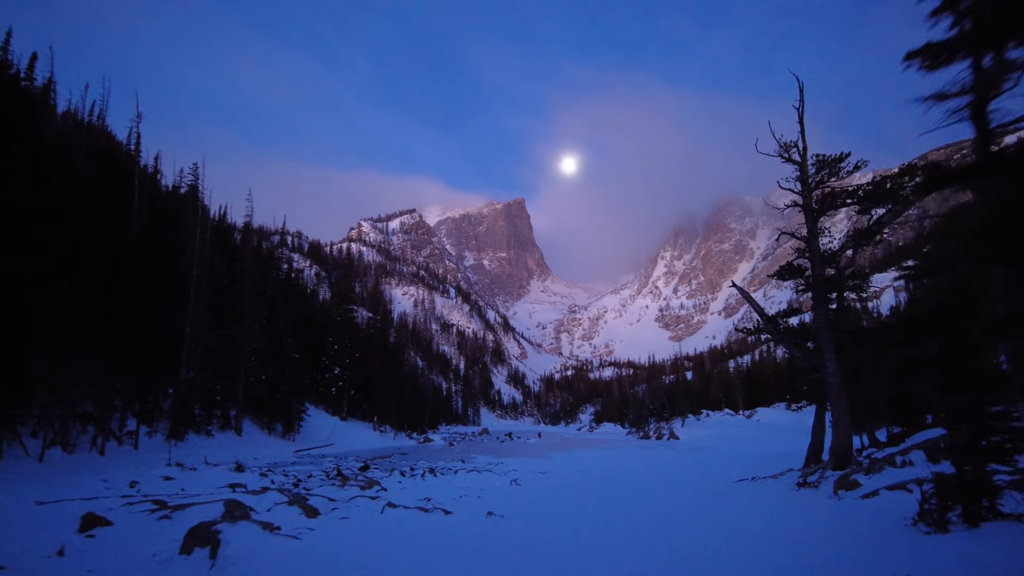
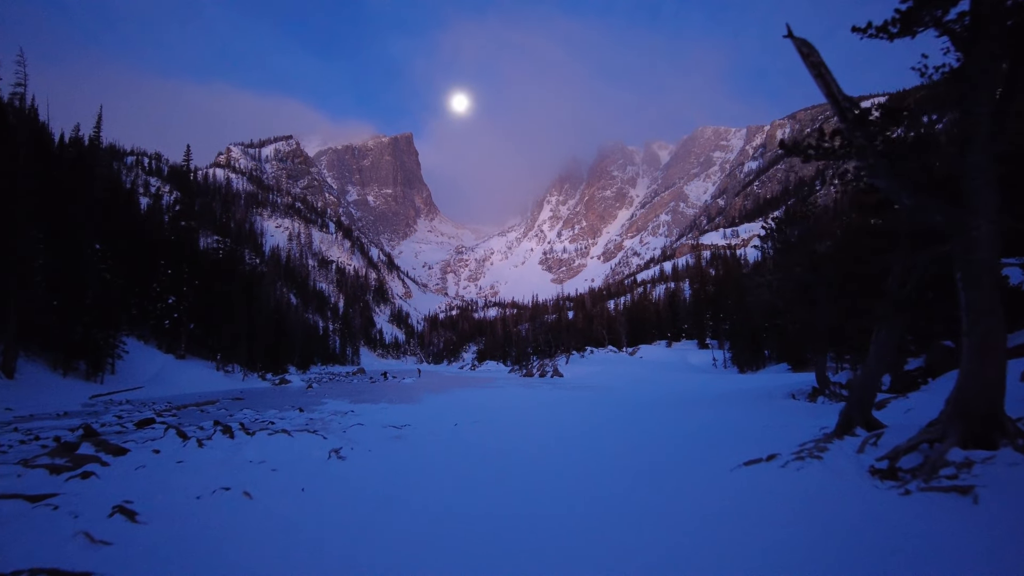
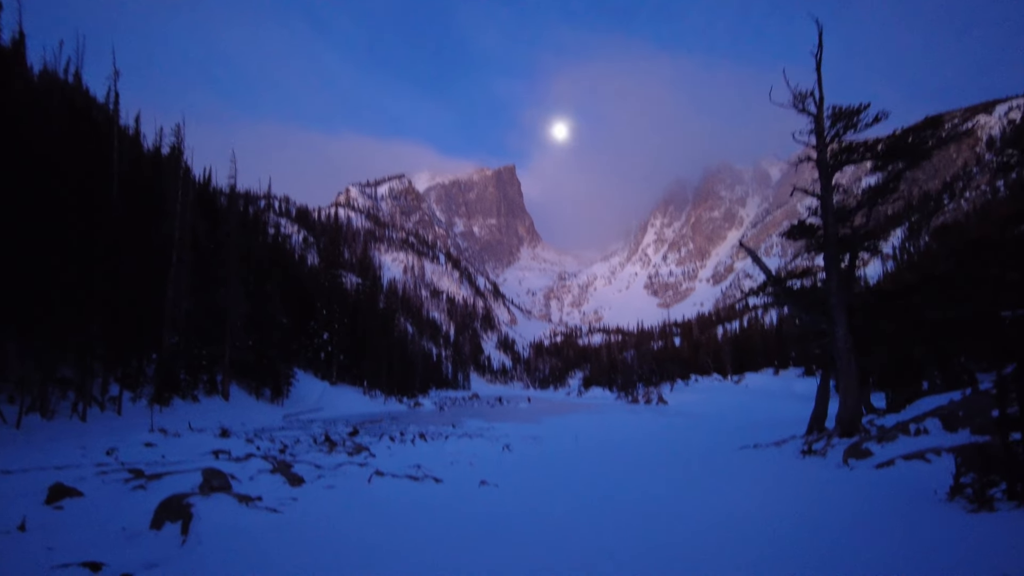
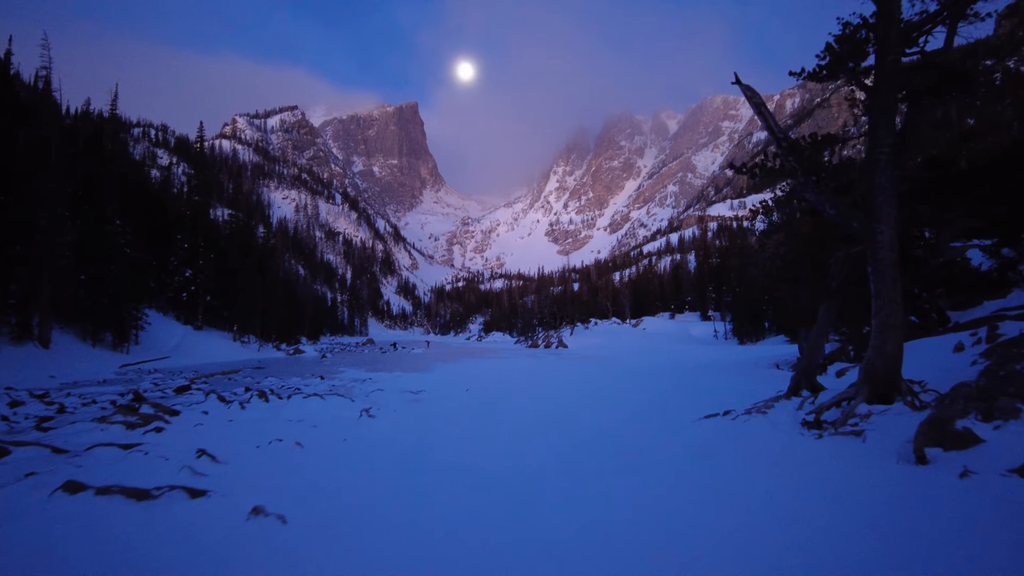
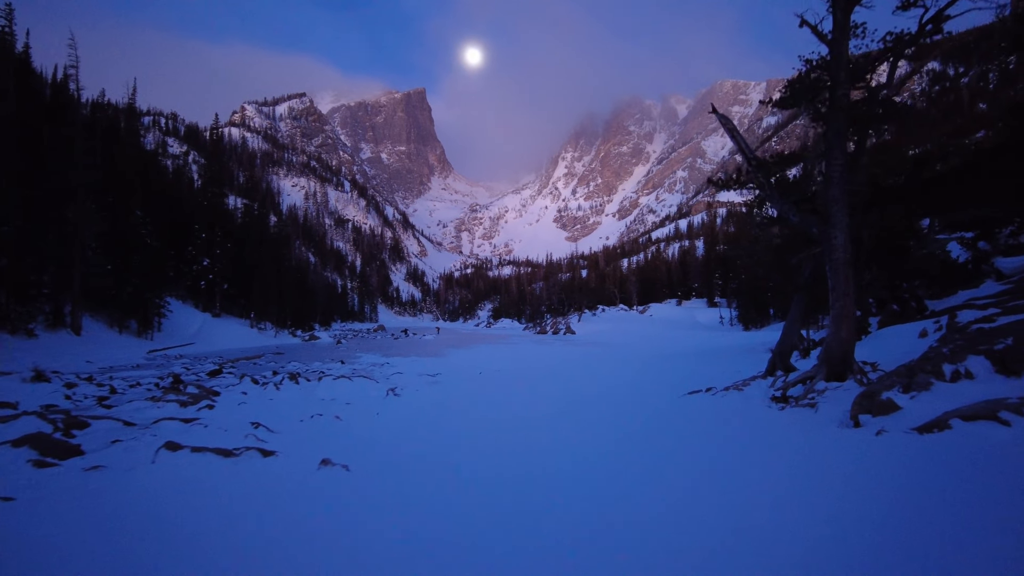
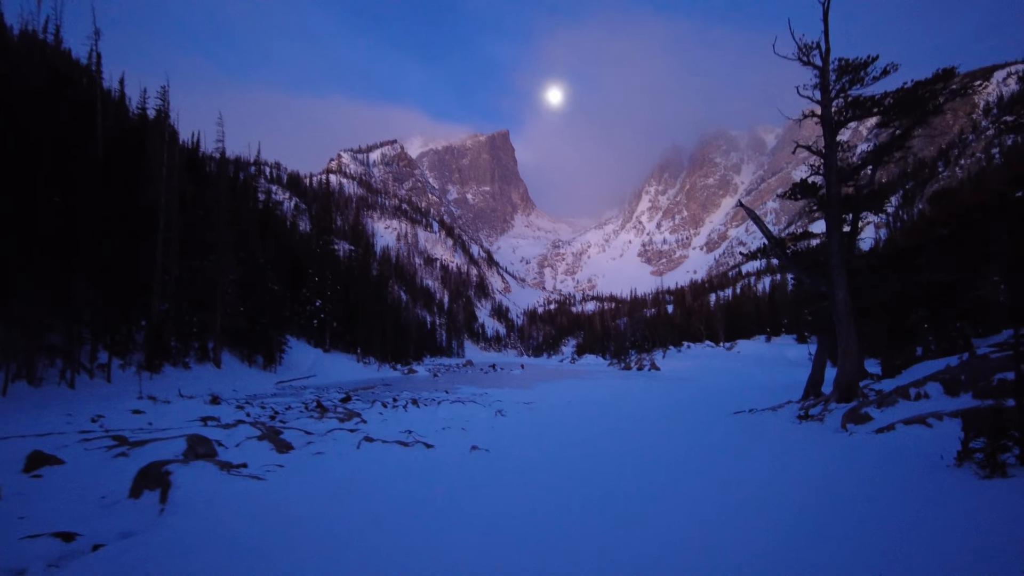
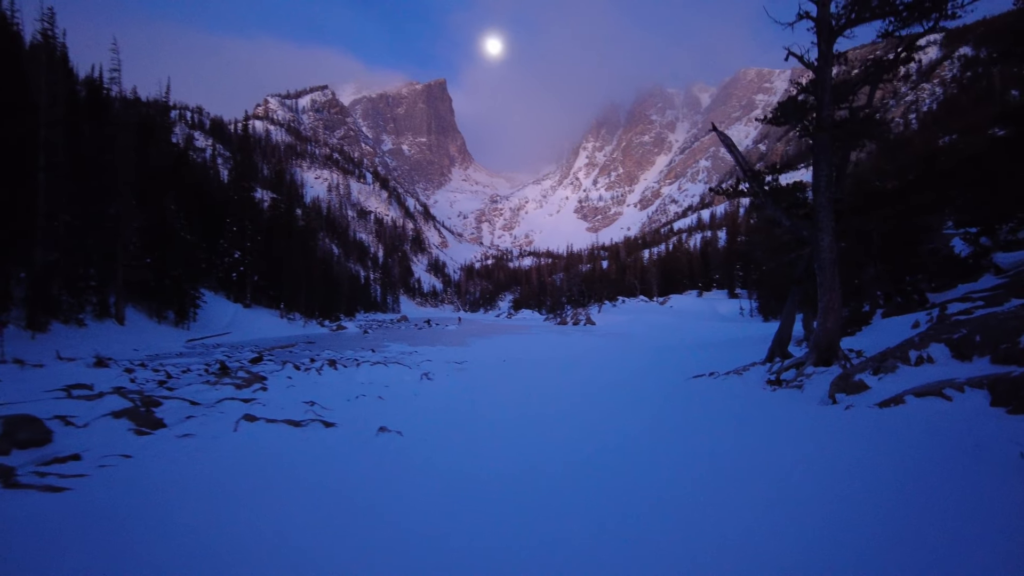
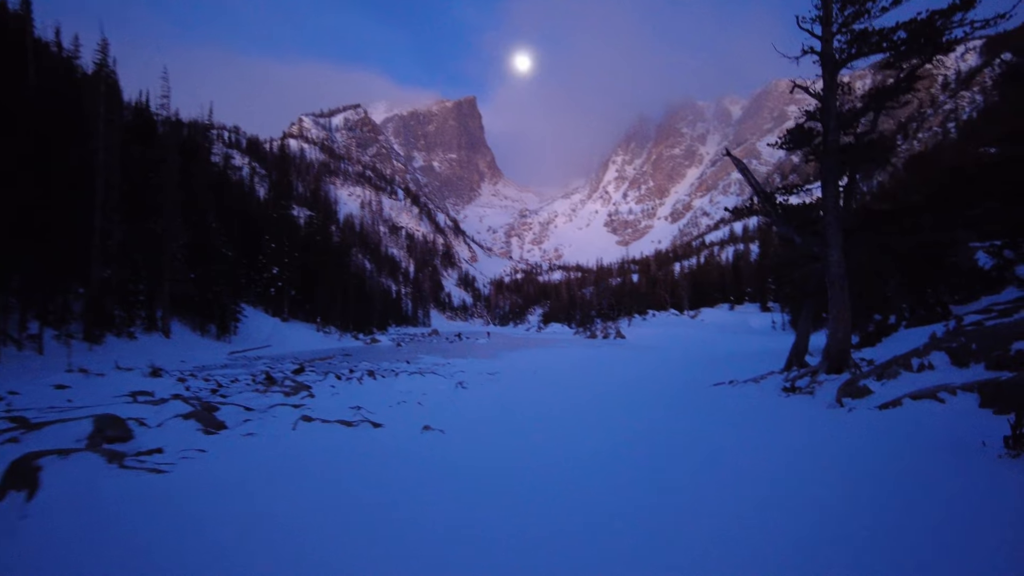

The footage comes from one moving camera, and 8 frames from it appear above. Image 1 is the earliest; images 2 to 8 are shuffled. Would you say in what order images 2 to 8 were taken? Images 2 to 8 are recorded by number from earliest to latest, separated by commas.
3, 6, 8, 7, 5, 4, 2
